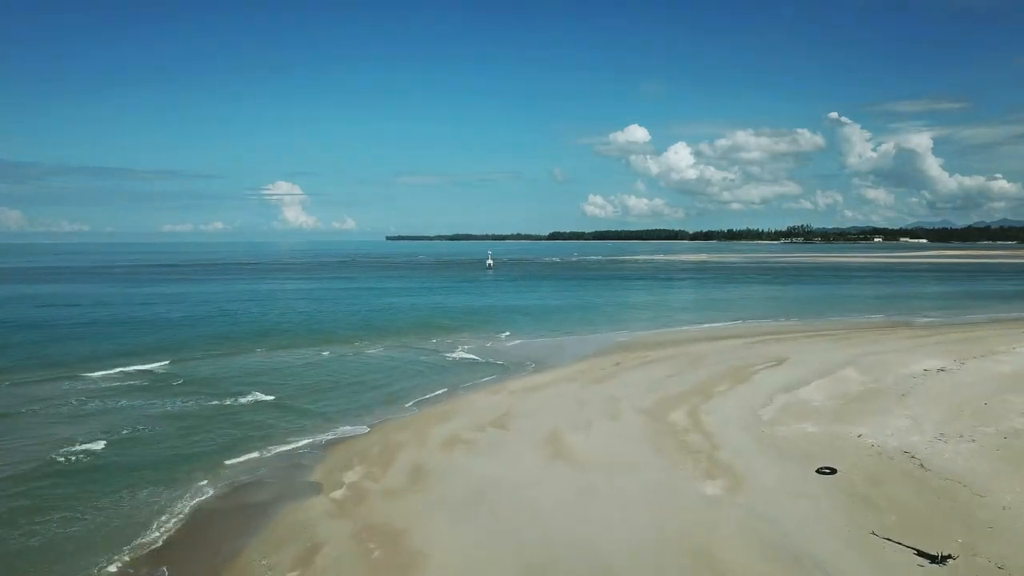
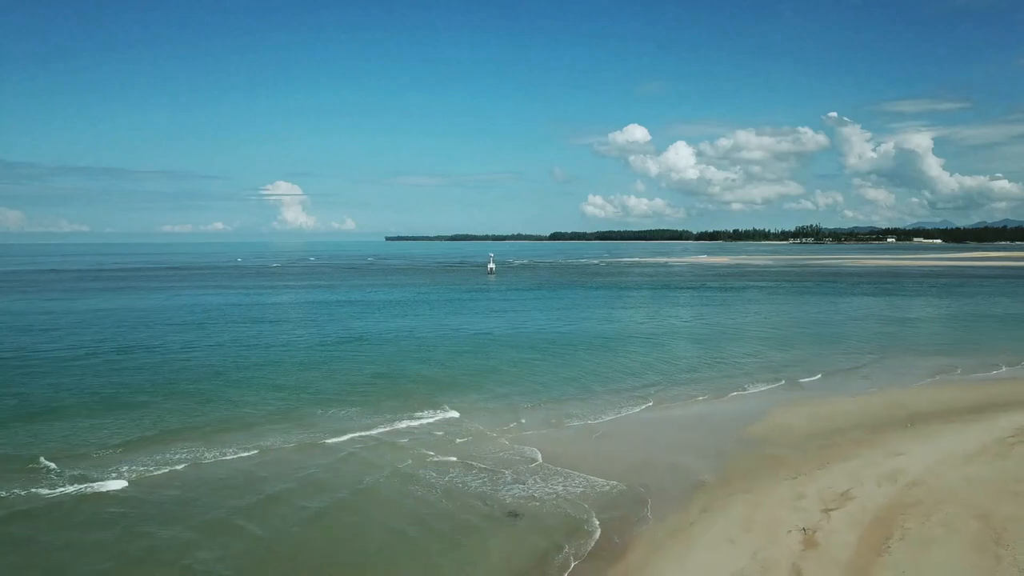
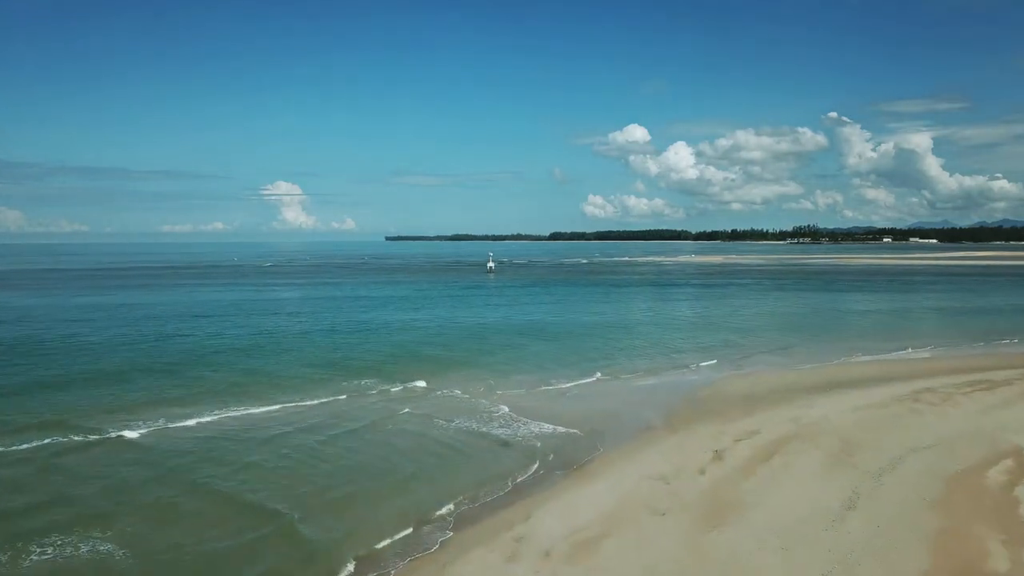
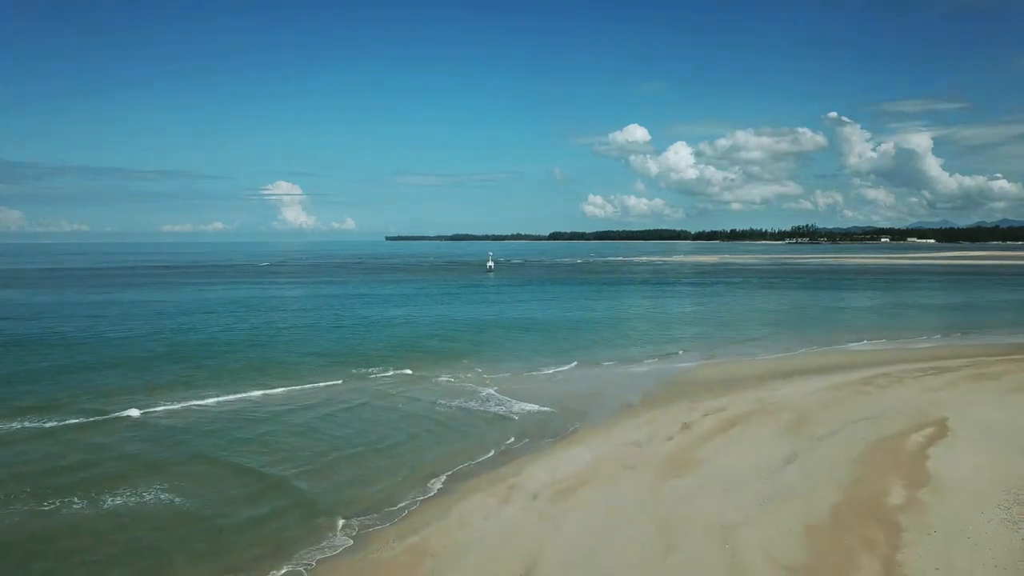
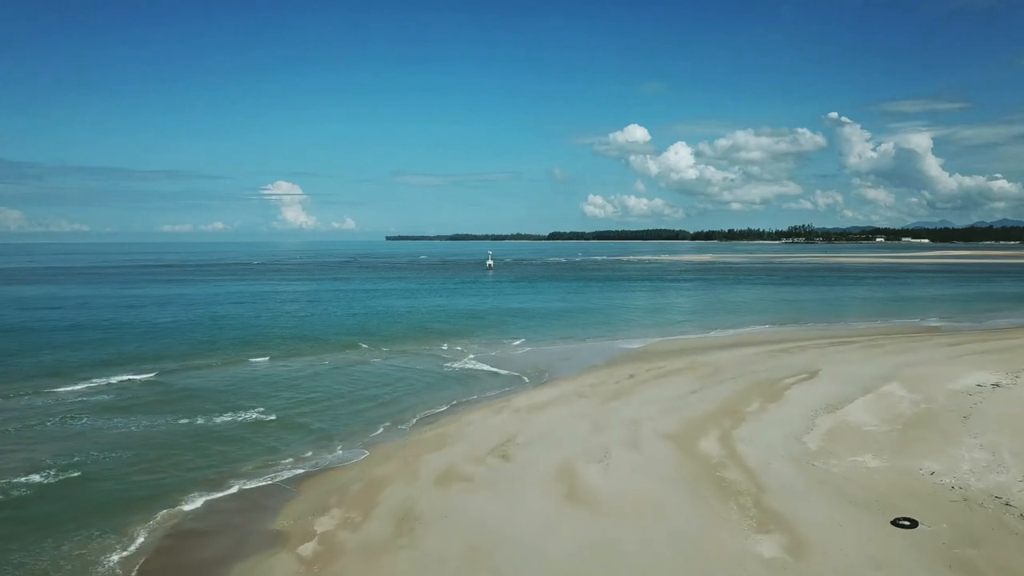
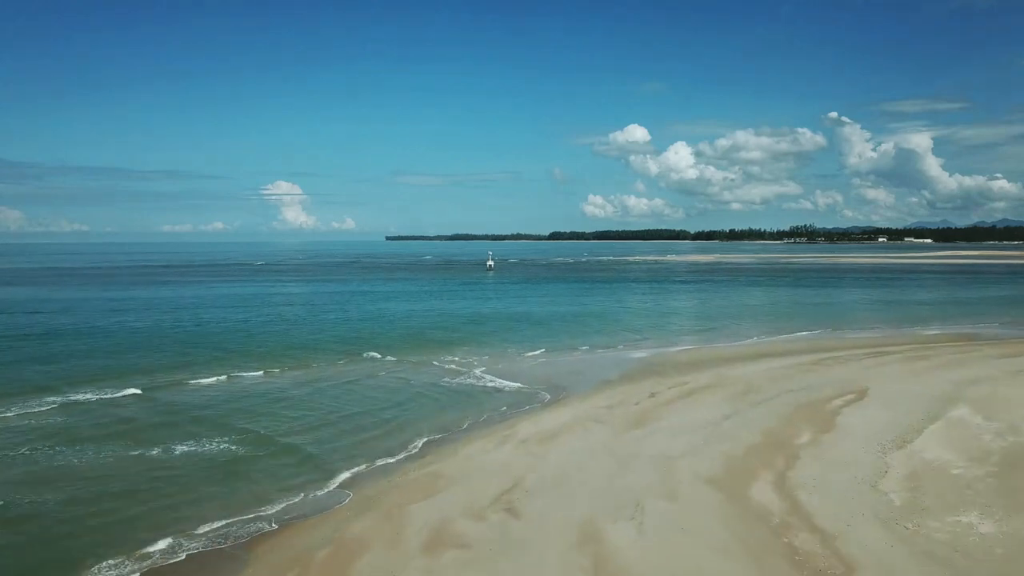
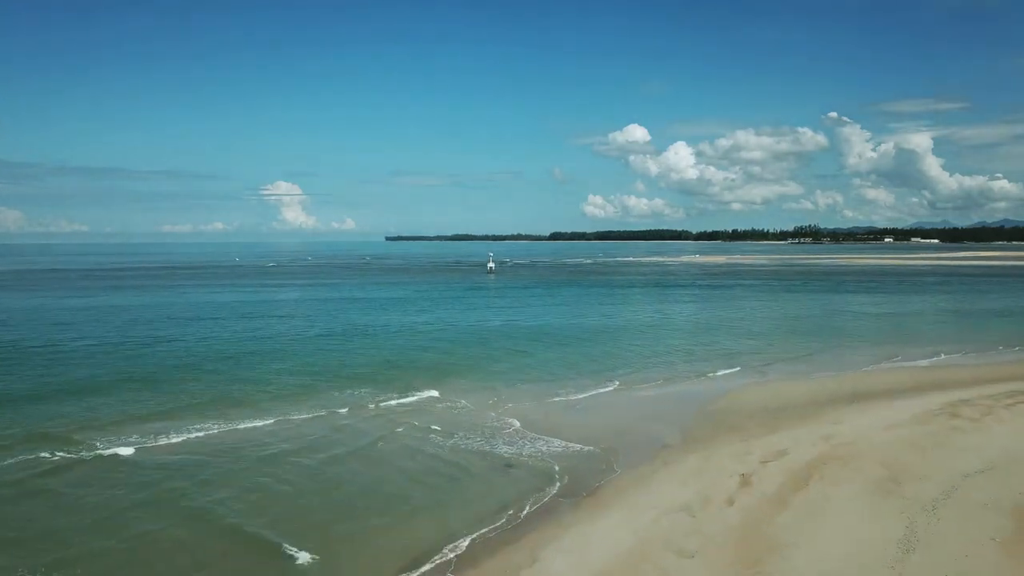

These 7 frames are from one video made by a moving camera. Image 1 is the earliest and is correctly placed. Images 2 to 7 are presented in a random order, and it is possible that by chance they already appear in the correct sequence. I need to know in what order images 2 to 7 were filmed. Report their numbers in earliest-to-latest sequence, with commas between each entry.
5, 6, 4, 3, 7, 2
